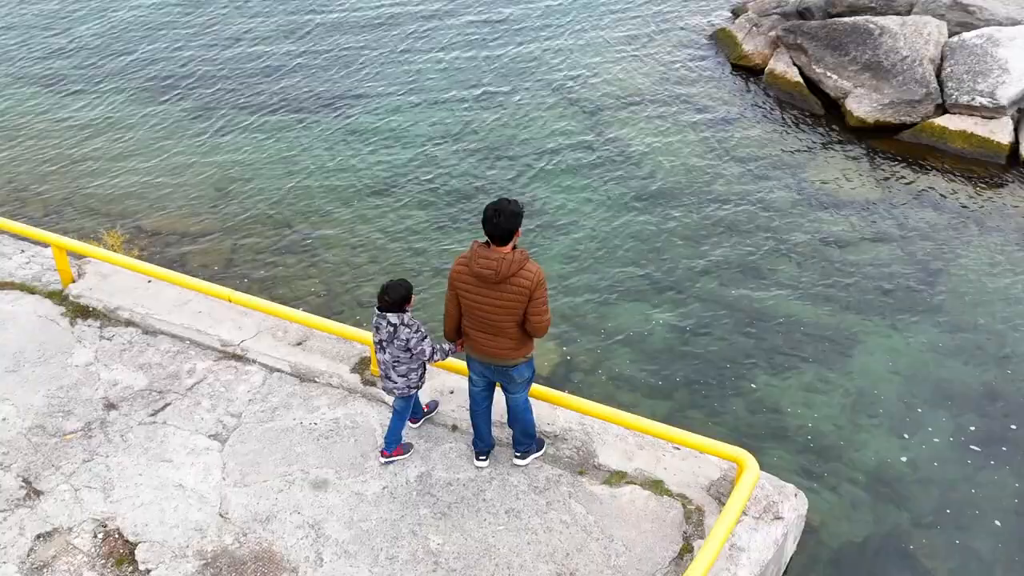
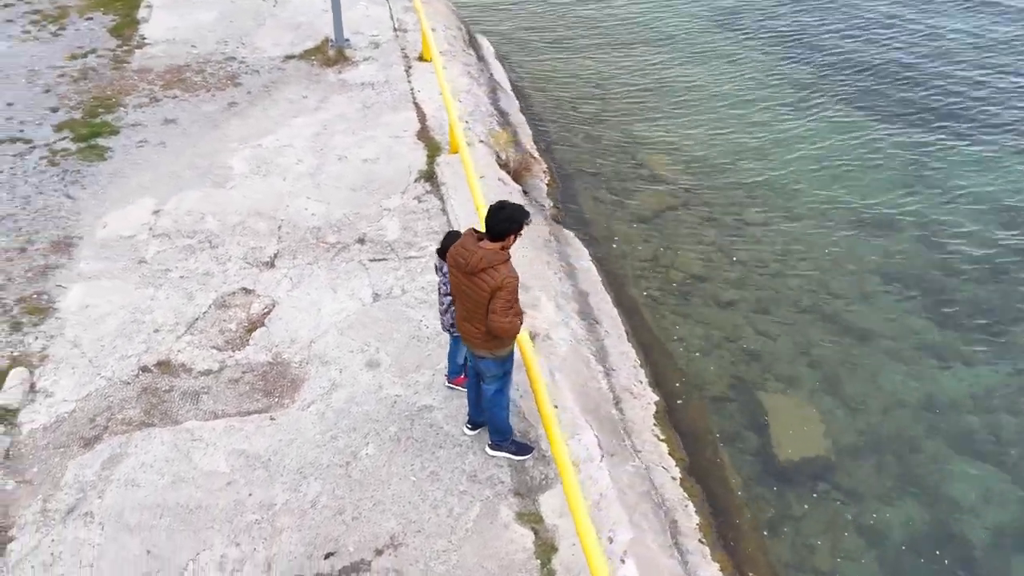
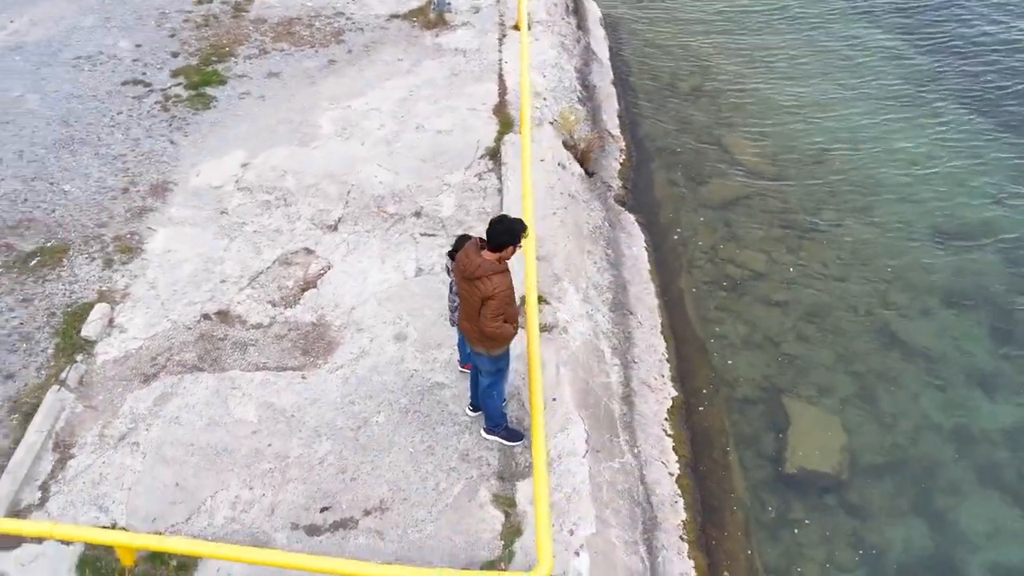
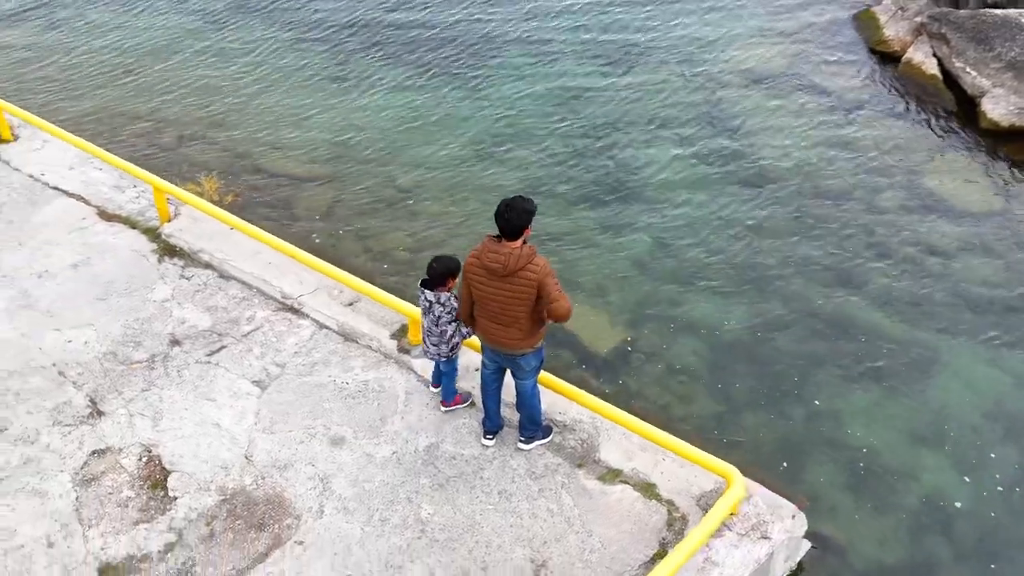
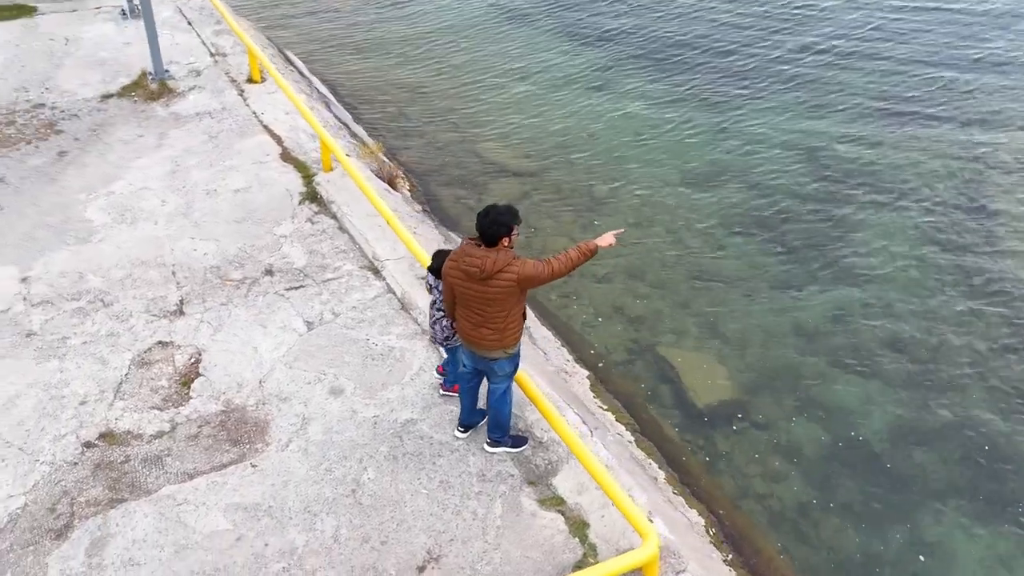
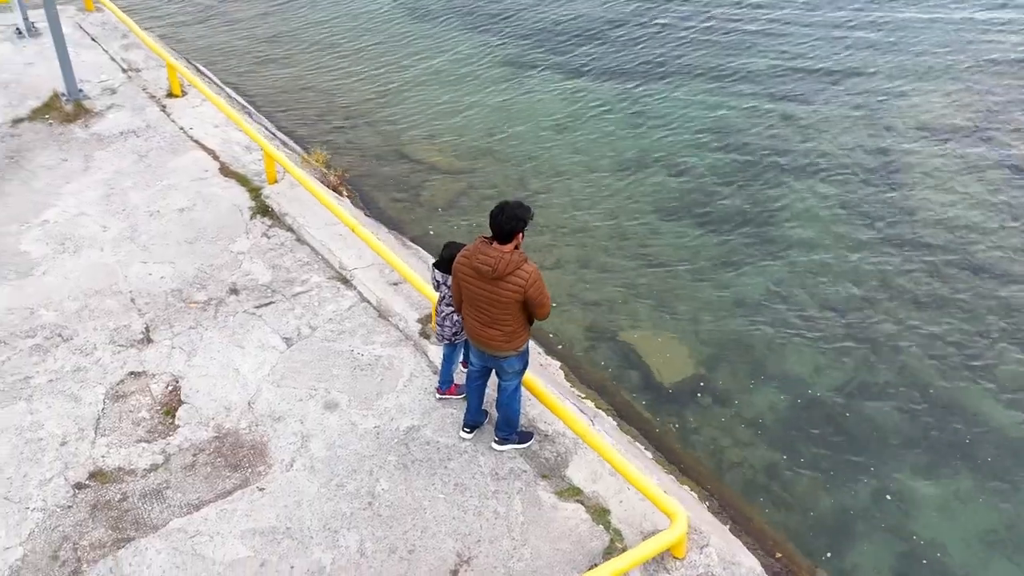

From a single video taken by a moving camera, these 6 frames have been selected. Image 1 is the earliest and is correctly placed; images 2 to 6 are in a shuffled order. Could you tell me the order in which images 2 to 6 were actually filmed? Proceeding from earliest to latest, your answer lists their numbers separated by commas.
4, 6, 5, 2, 3
